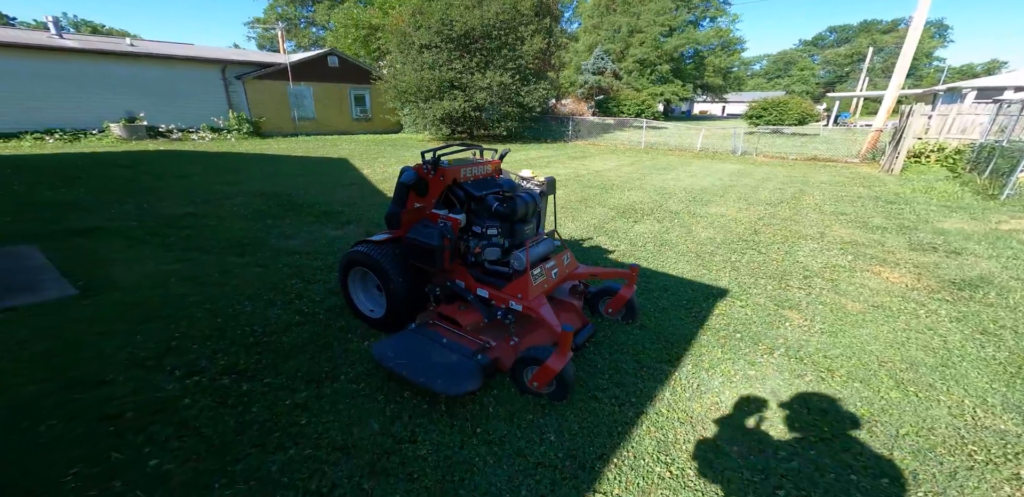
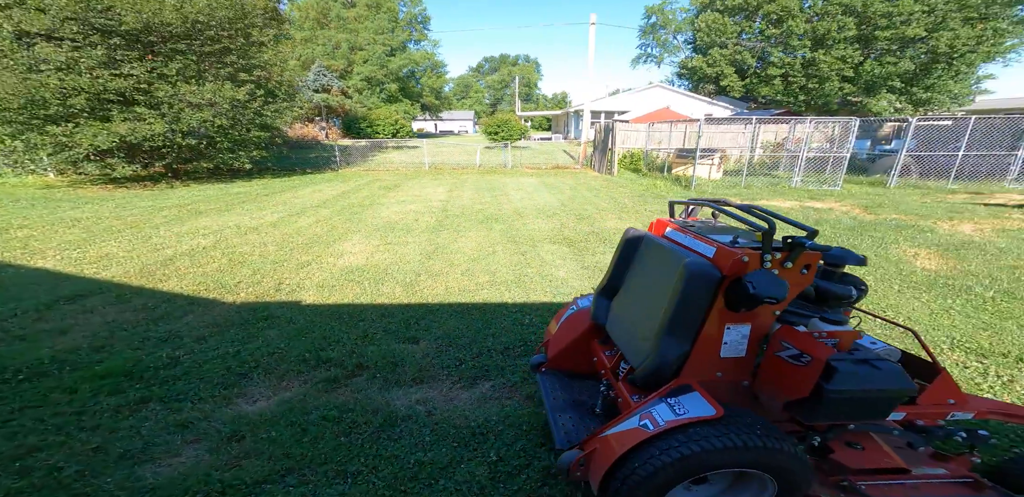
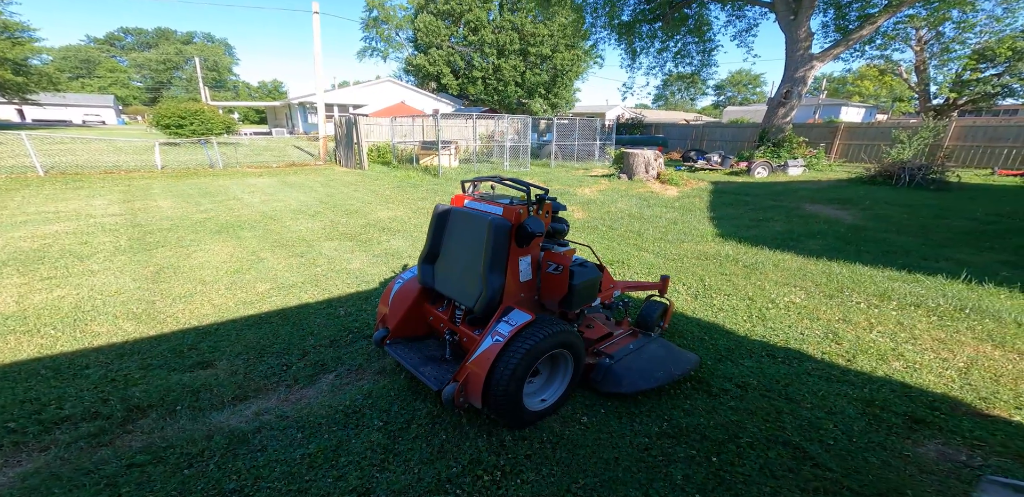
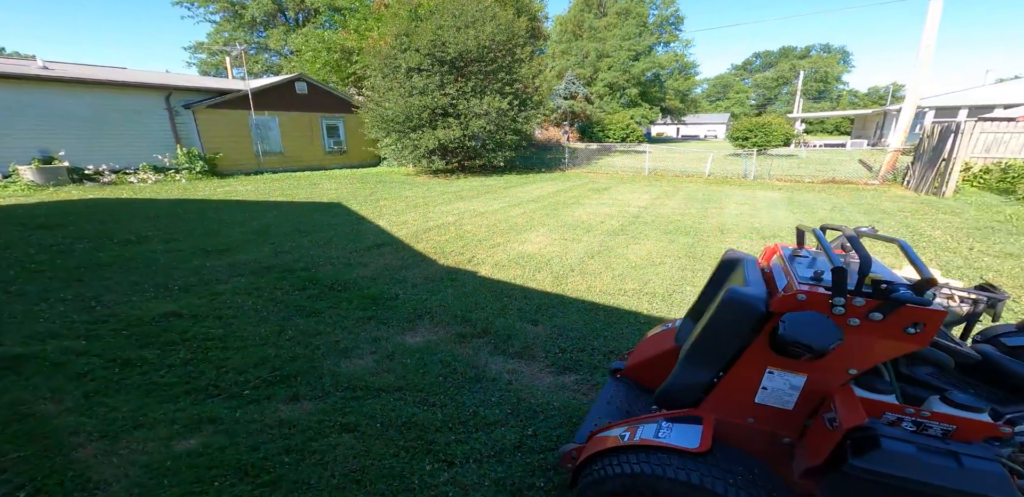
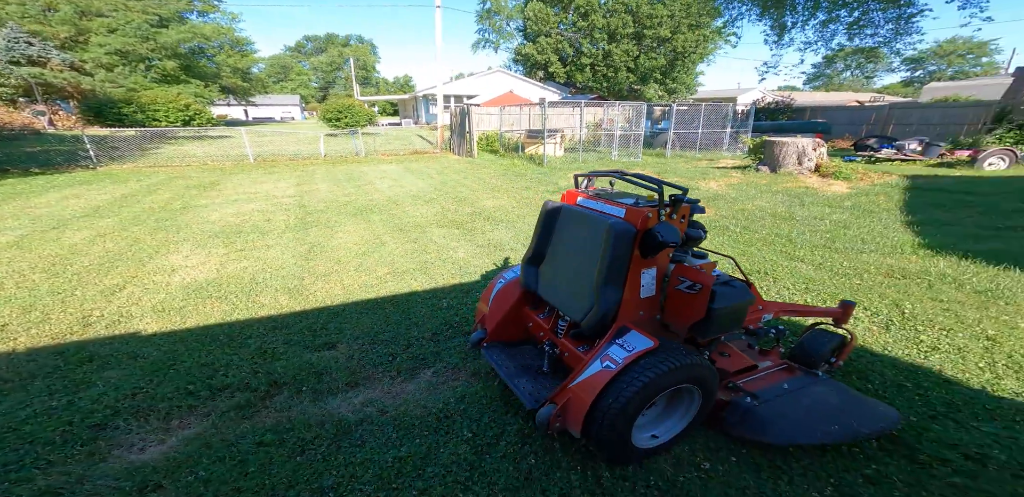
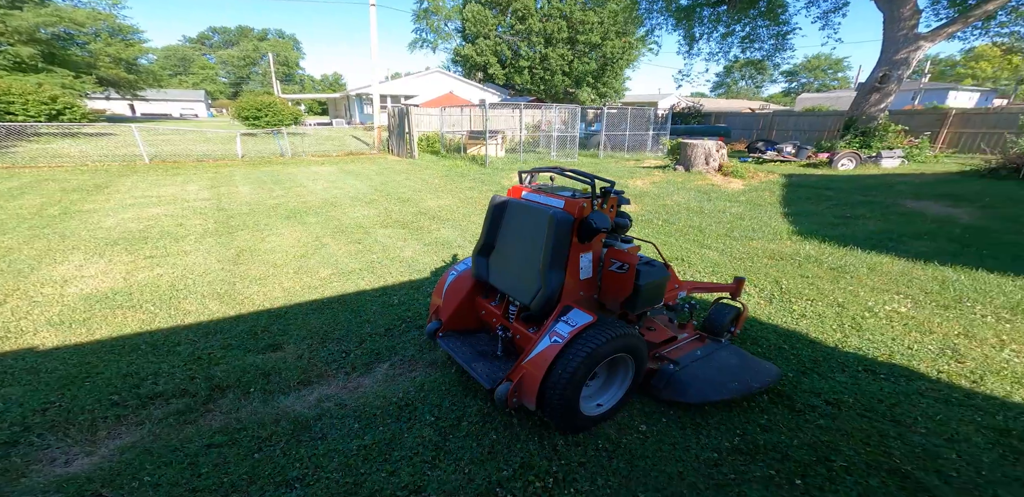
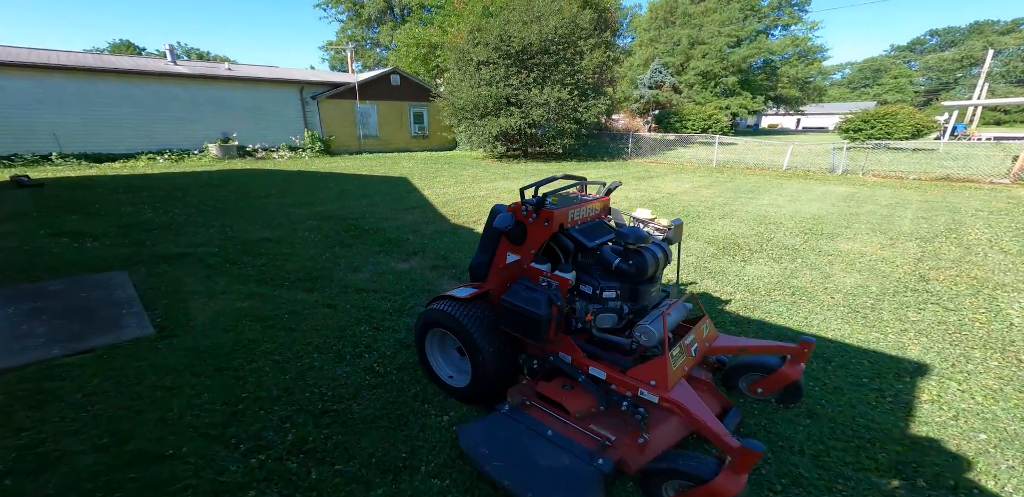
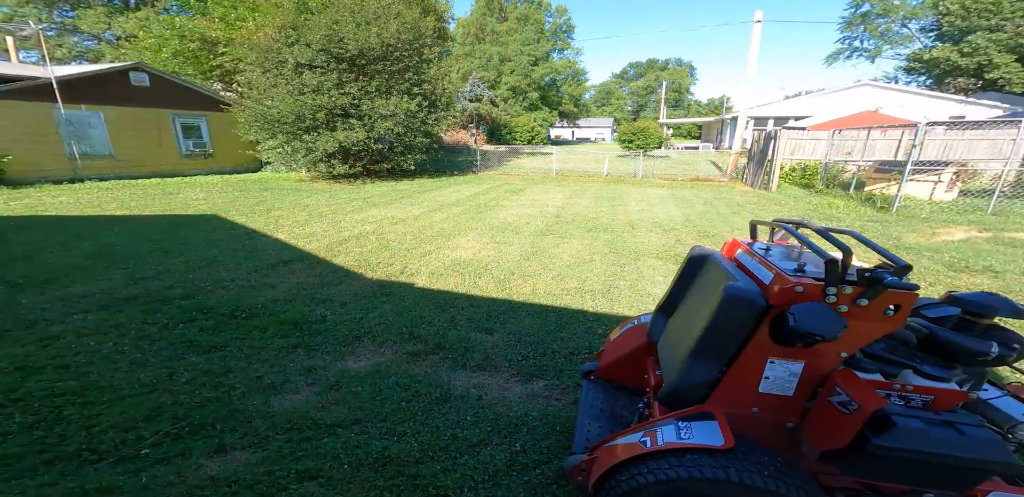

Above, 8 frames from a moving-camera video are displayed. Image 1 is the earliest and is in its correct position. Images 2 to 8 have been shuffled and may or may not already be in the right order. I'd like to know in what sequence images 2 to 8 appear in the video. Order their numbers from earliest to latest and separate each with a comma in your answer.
7, 4, 8, 2, 5, 6, 3
